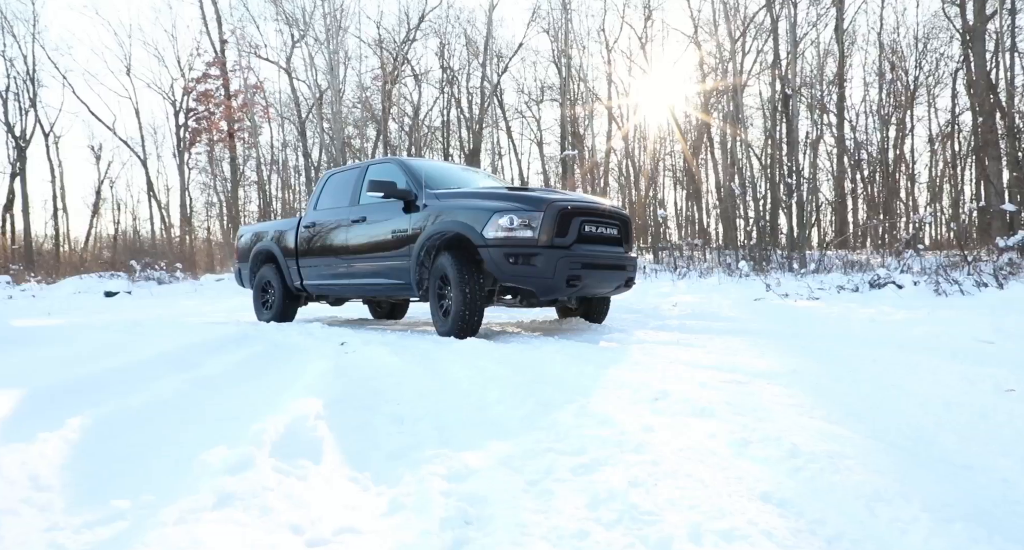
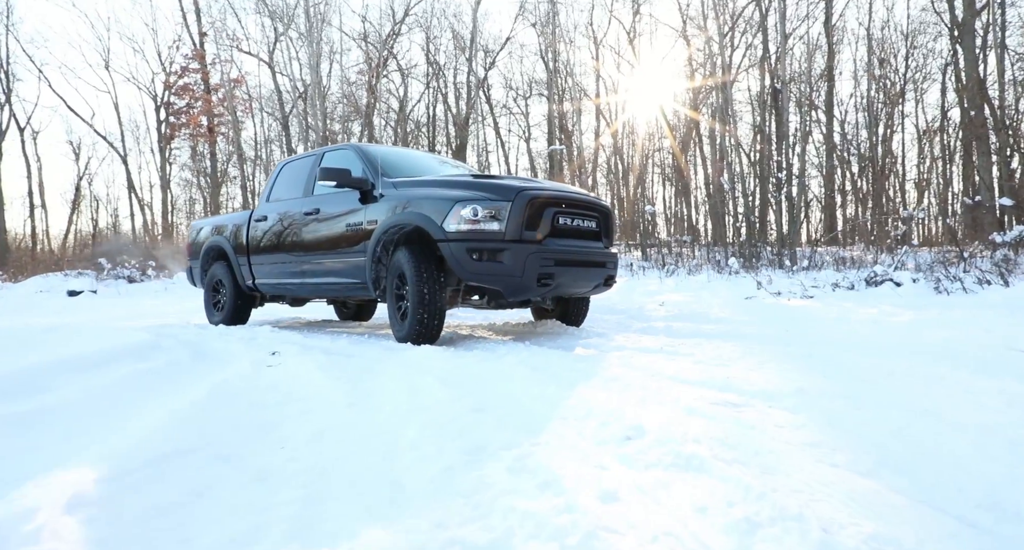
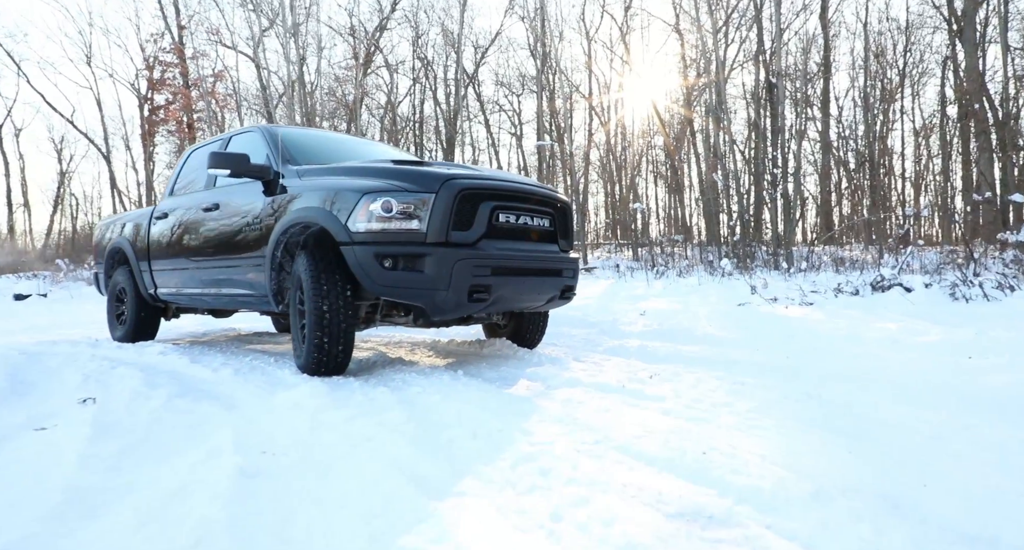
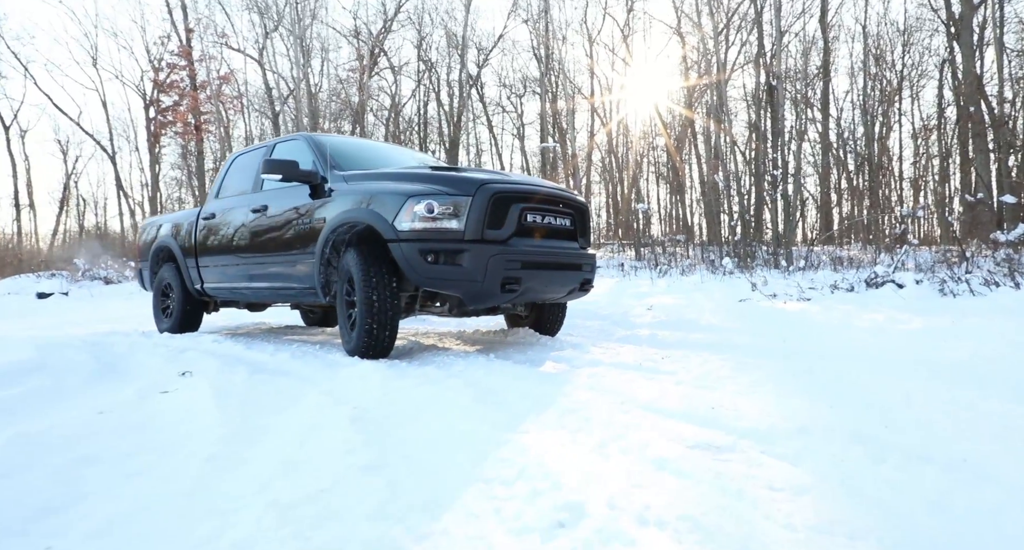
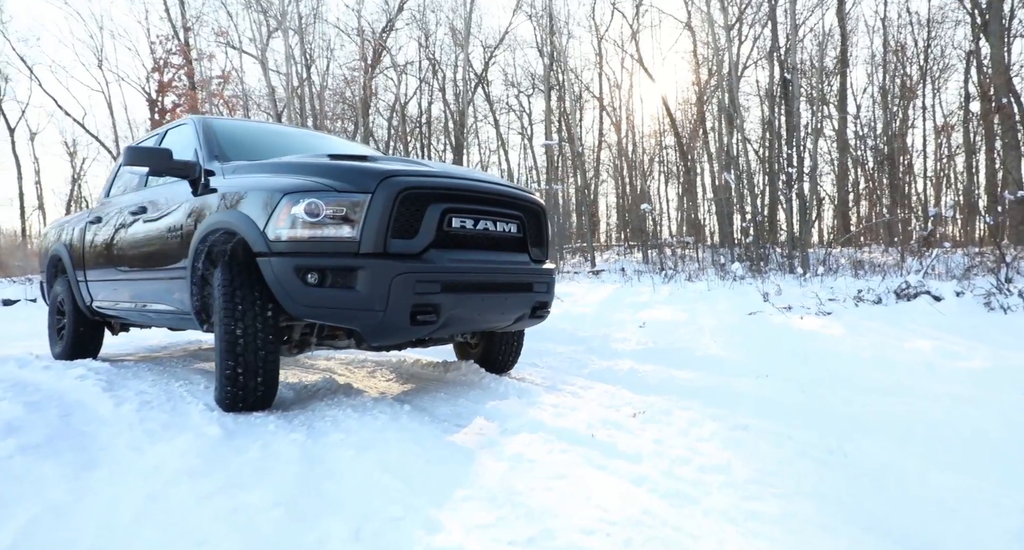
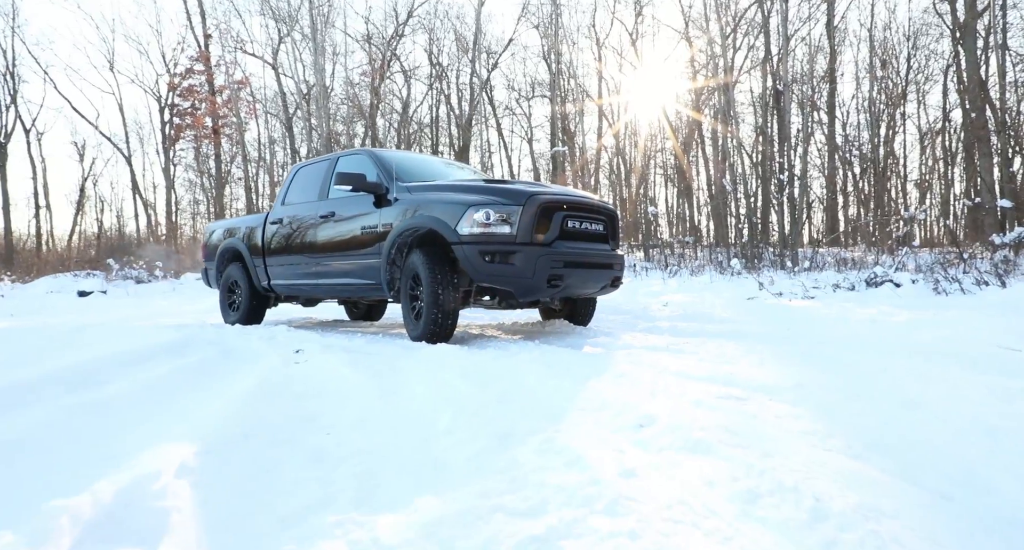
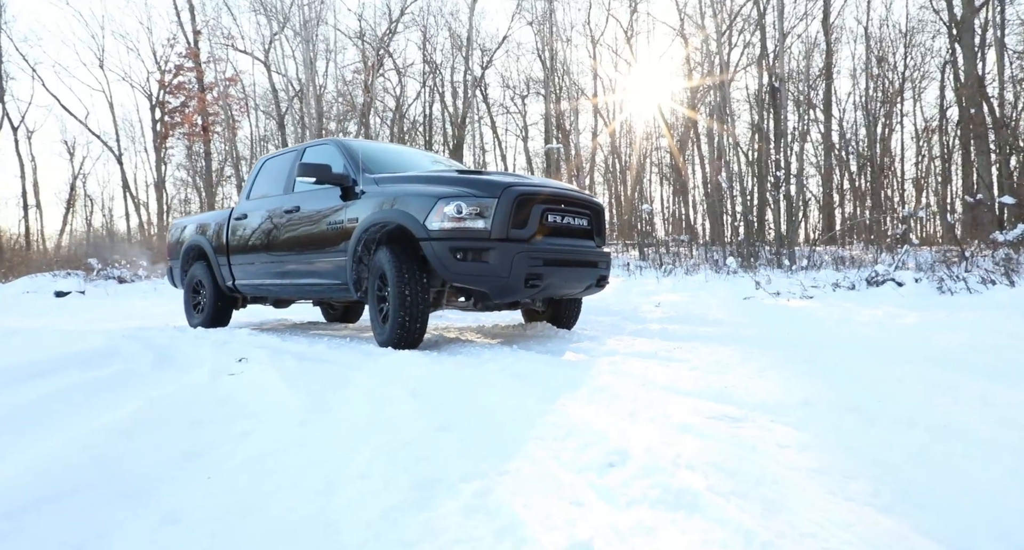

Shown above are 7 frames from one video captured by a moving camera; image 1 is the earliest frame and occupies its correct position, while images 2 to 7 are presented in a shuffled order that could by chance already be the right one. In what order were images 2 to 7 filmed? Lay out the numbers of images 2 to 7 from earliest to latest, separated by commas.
6, 2, 7, 4, 3, 5
